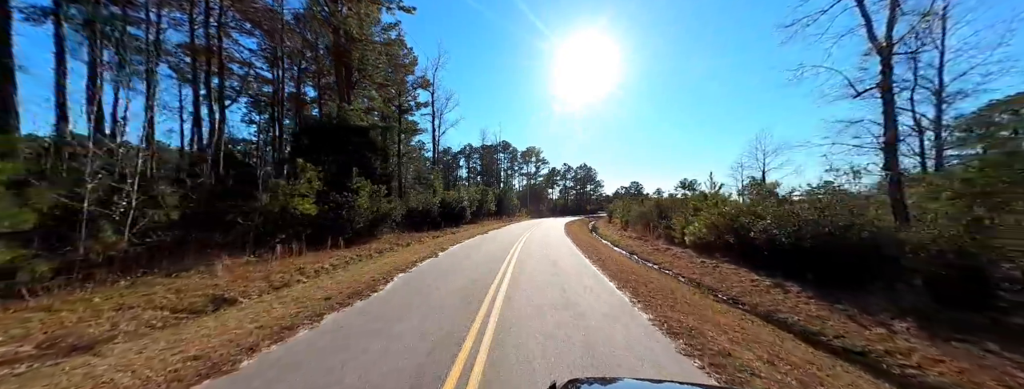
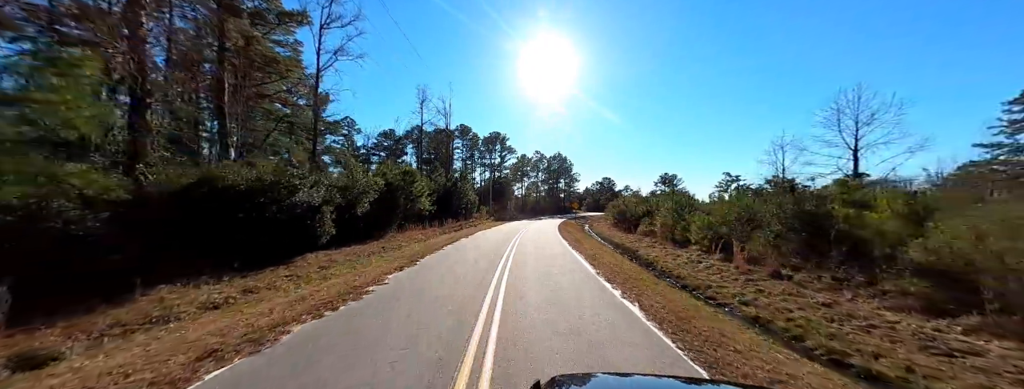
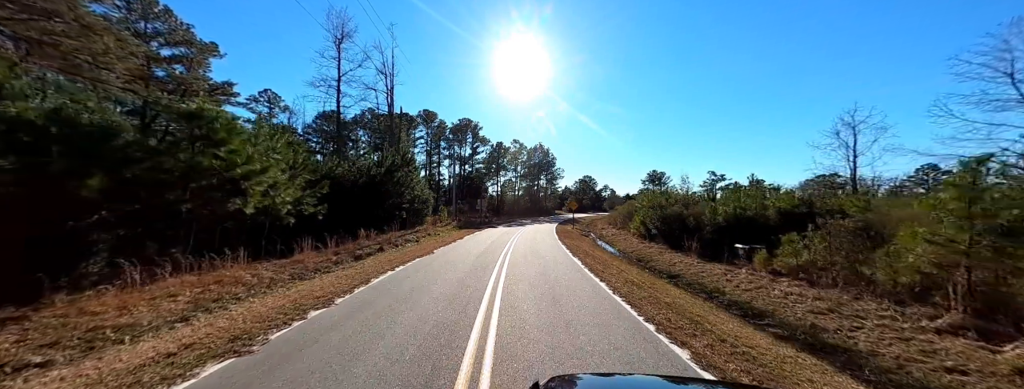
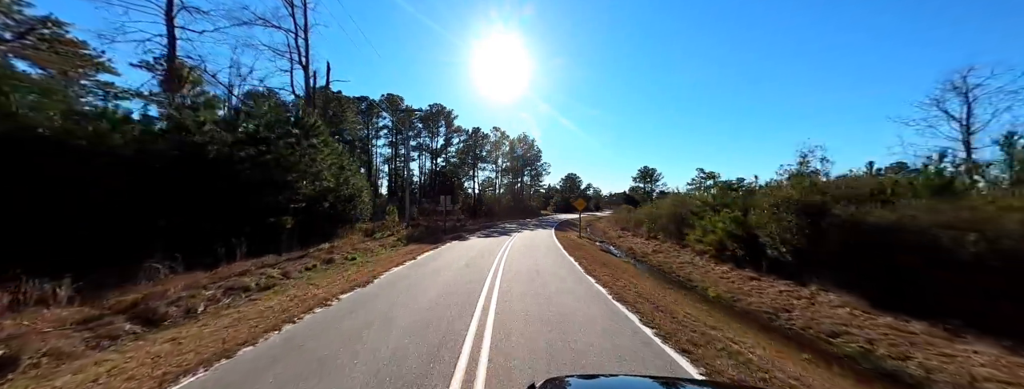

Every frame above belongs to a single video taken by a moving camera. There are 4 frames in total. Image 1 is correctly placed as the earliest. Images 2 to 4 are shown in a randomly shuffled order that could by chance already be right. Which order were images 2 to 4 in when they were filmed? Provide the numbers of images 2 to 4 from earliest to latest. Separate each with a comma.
2, 3, 4
